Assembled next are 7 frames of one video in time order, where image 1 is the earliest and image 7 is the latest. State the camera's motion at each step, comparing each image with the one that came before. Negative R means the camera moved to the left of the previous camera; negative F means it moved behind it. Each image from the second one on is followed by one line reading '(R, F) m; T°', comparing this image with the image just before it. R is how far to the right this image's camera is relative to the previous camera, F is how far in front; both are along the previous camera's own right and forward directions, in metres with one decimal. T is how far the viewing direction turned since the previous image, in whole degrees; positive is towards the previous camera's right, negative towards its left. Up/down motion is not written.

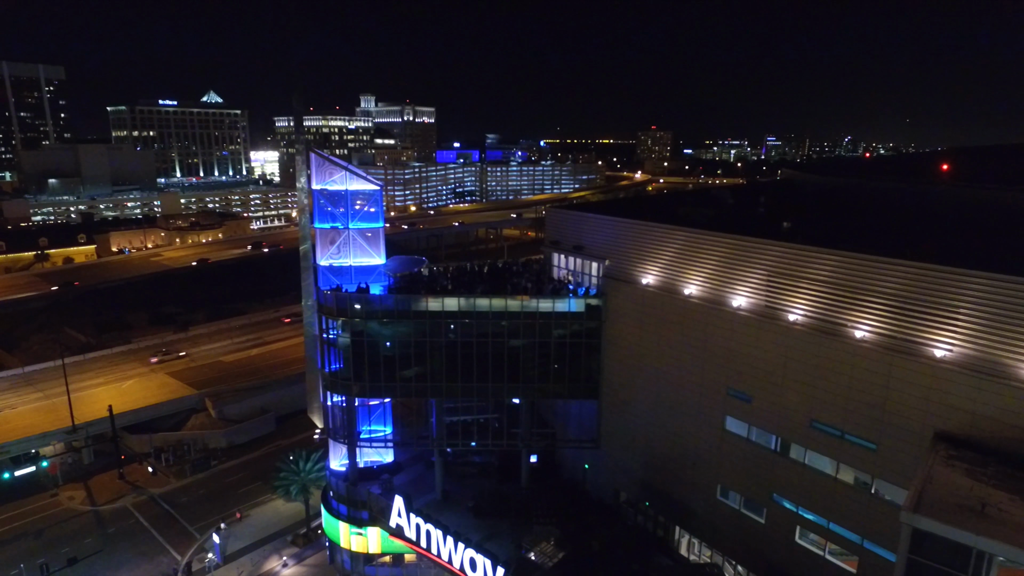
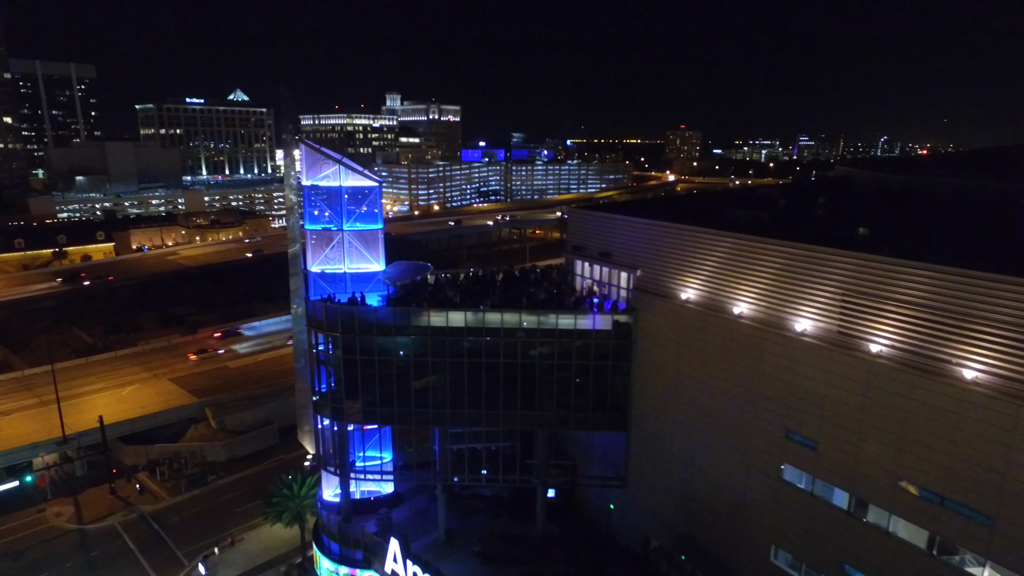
(+0.4, +4.1) m; -2°
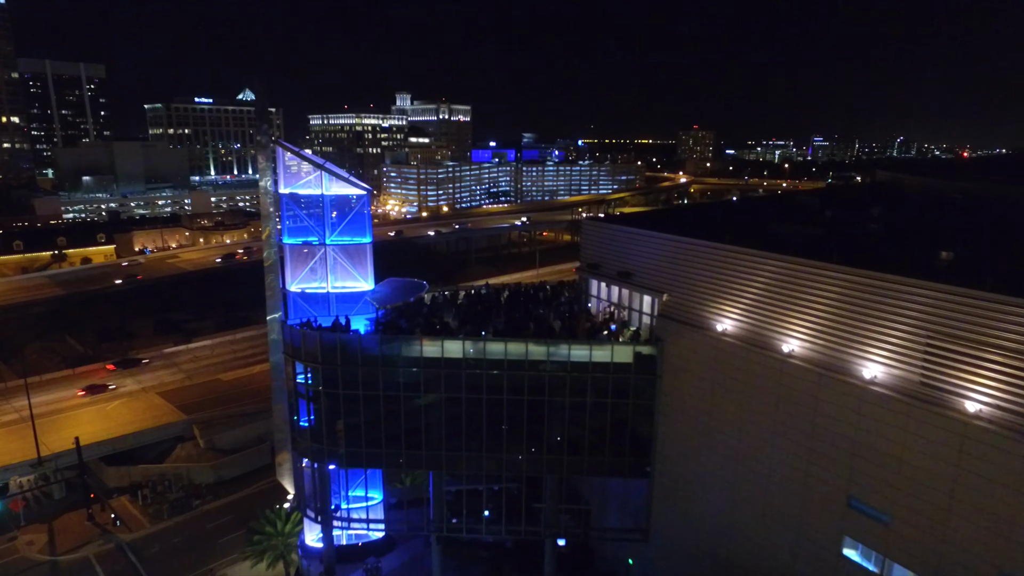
(+0.2, +3.5) m; -1°
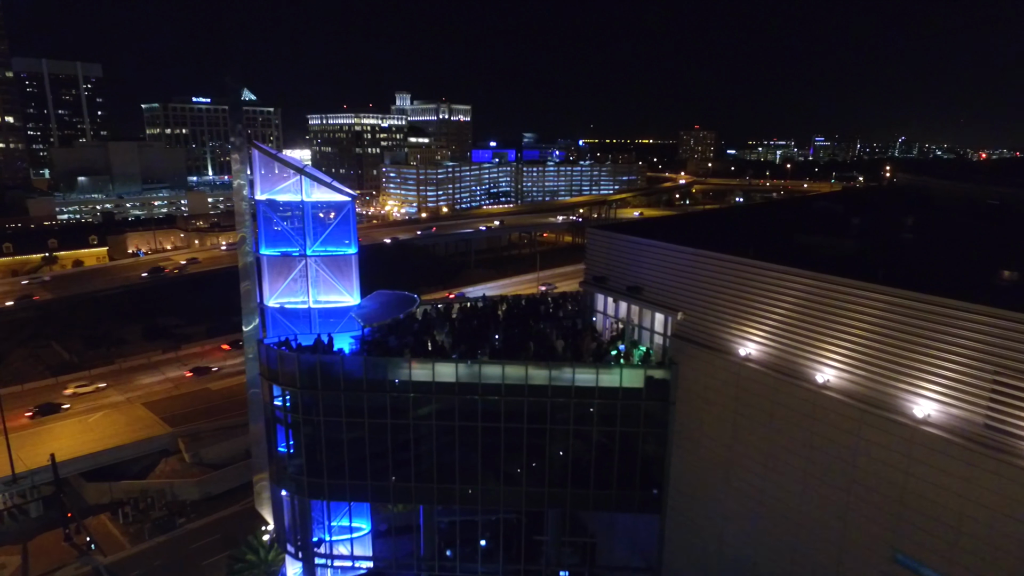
(+0.1, +2.1) m; 0°
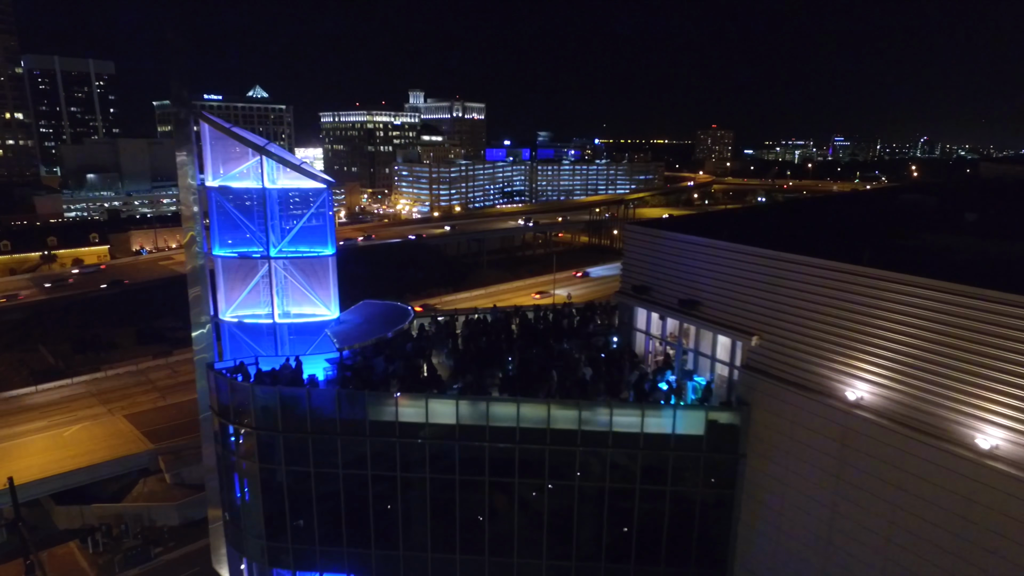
(-0.1, +4.8) m; -1°
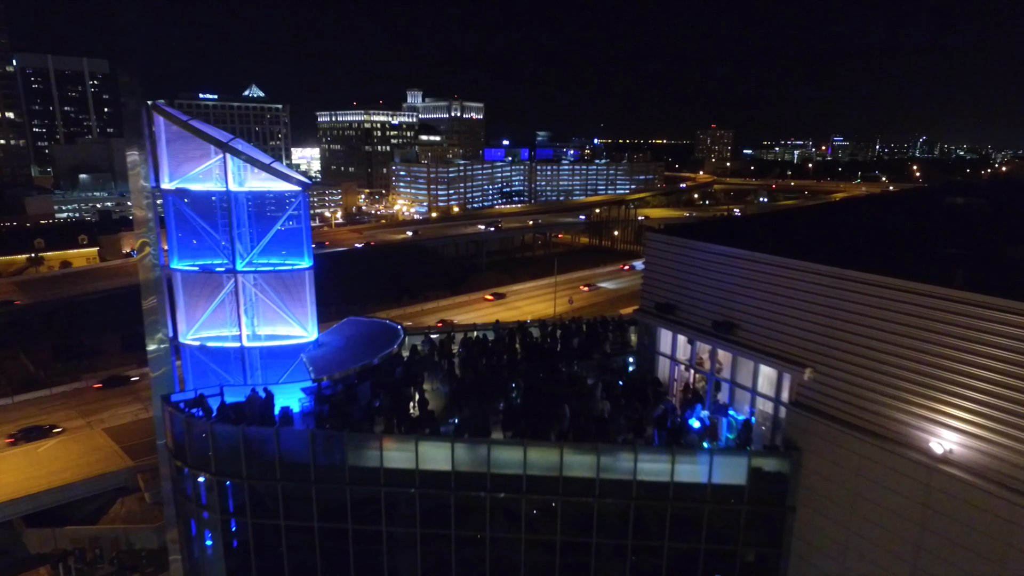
(-0.1, +2.4) m; 0°
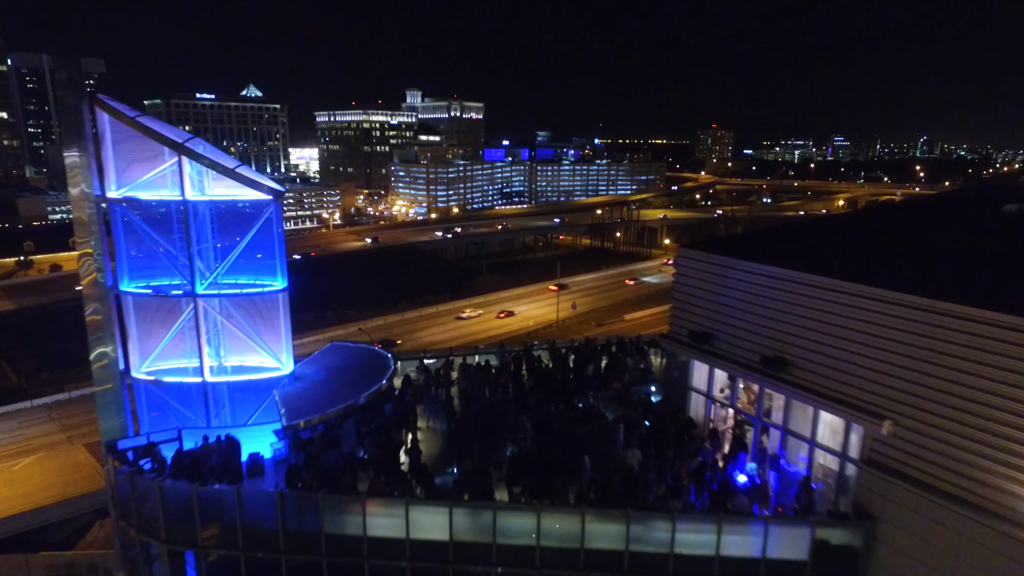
(-0.2, +2.3) m; 0°
